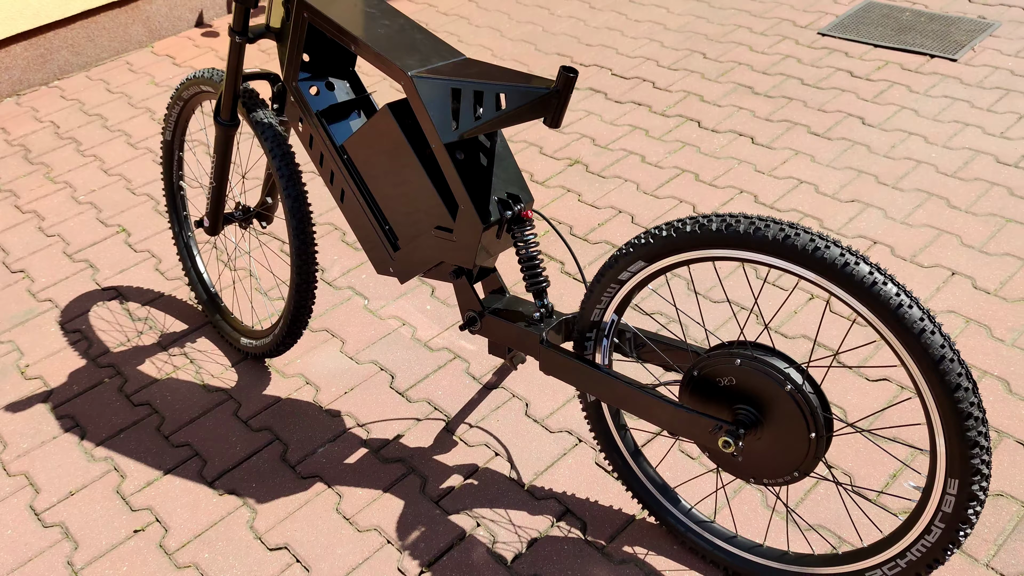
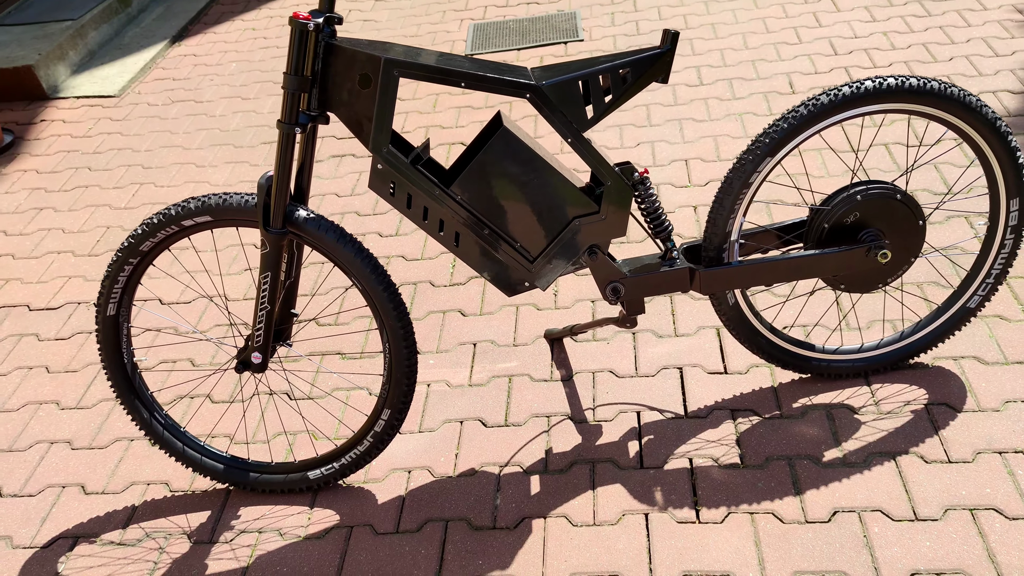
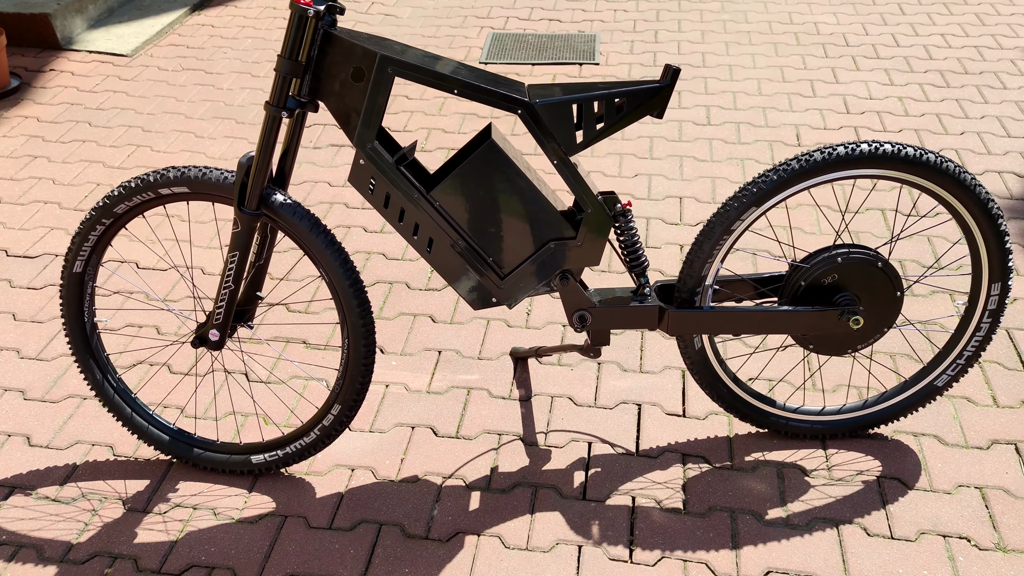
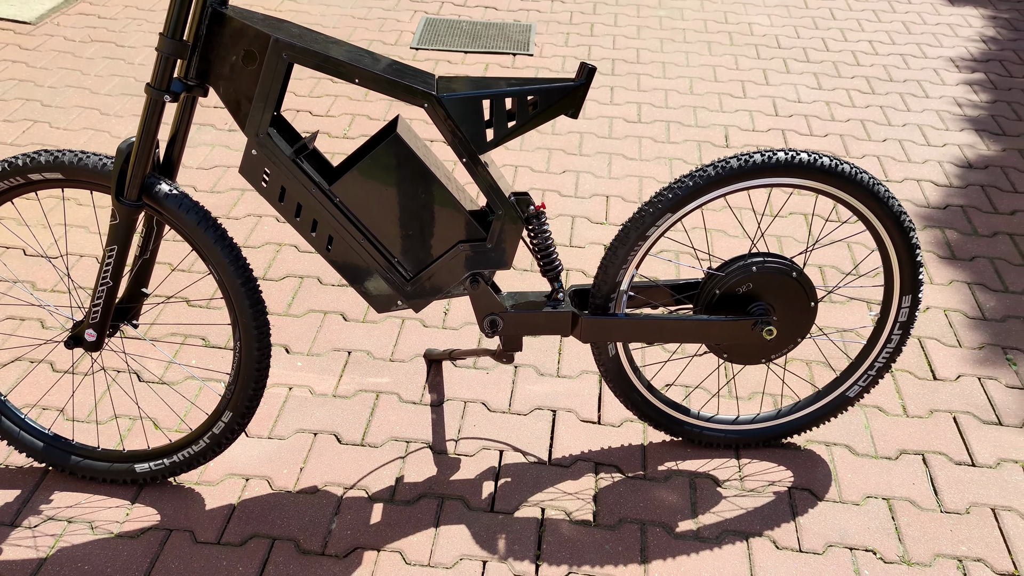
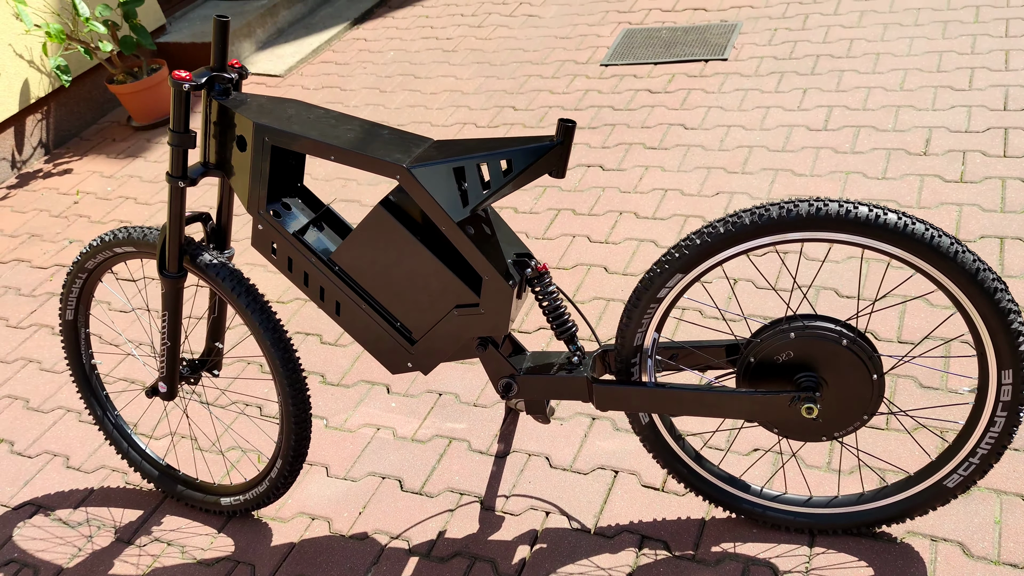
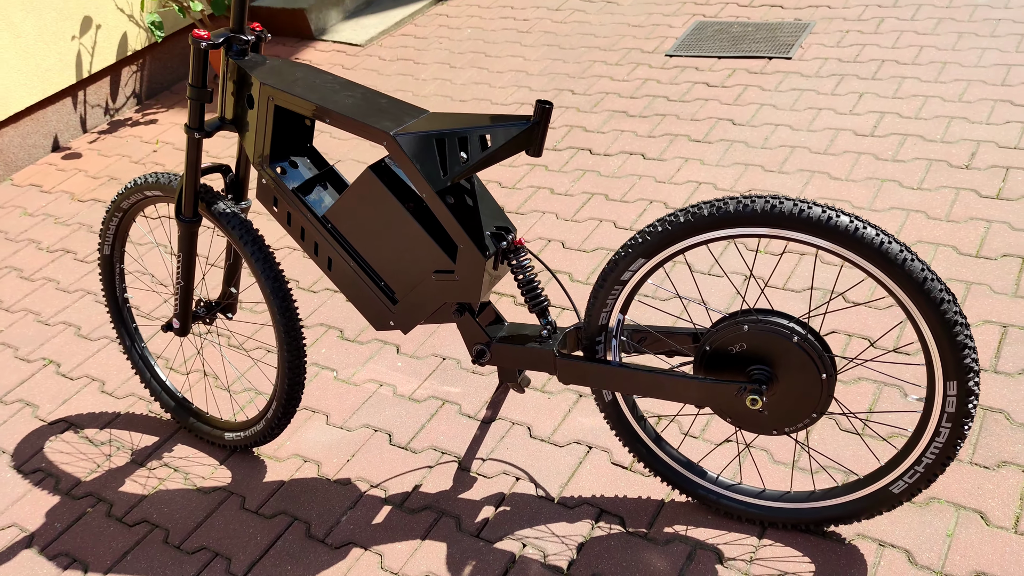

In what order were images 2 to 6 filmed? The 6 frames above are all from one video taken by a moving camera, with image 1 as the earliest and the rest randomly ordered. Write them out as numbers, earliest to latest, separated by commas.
6, 5, 2, 3, 4
